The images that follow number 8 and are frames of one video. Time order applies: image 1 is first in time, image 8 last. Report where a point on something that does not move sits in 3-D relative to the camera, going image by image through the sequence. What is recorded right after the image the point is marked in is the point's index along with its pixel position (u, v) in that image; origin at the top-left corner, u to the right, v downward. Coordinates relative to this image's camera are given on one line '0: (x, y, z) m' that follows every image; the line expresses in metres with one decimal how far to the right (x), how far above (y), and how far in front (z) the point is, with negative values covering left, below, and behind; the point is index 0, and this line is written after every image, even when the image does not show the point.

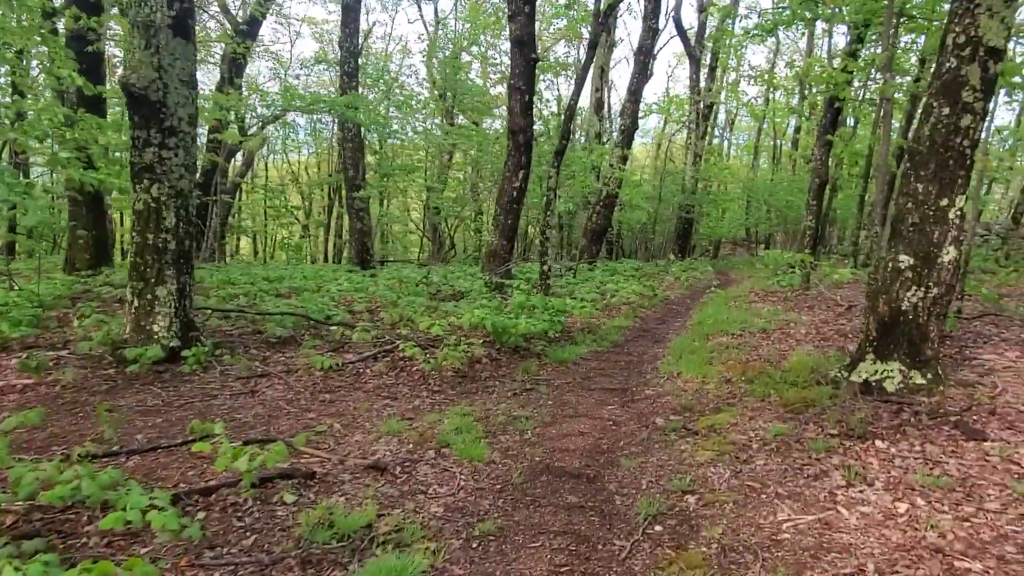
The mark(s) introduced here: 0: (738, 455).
0: (+1.6, -1.2, +5.1) m
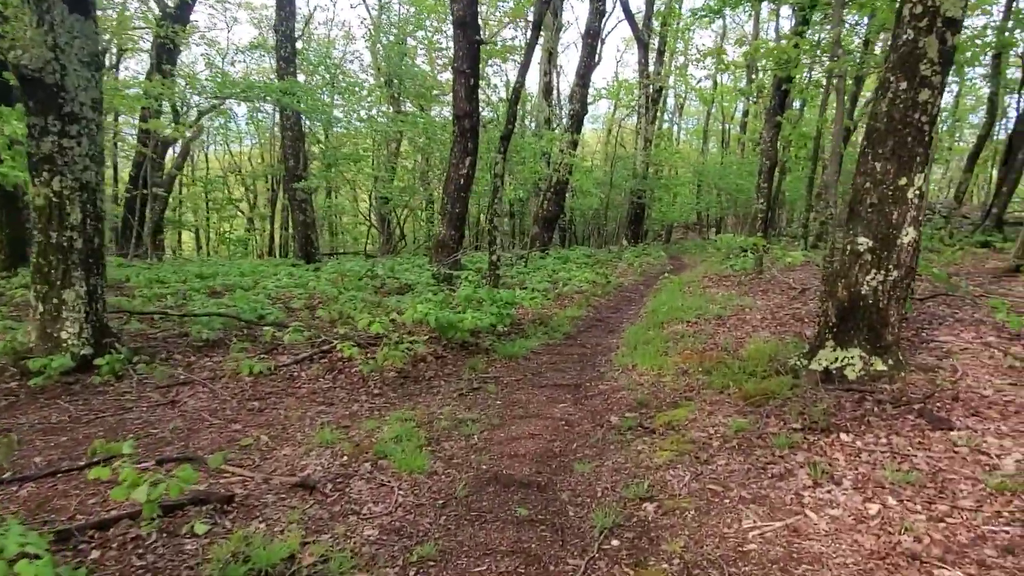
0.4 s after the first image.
0: (+1.2, -1.1, +4.7) m
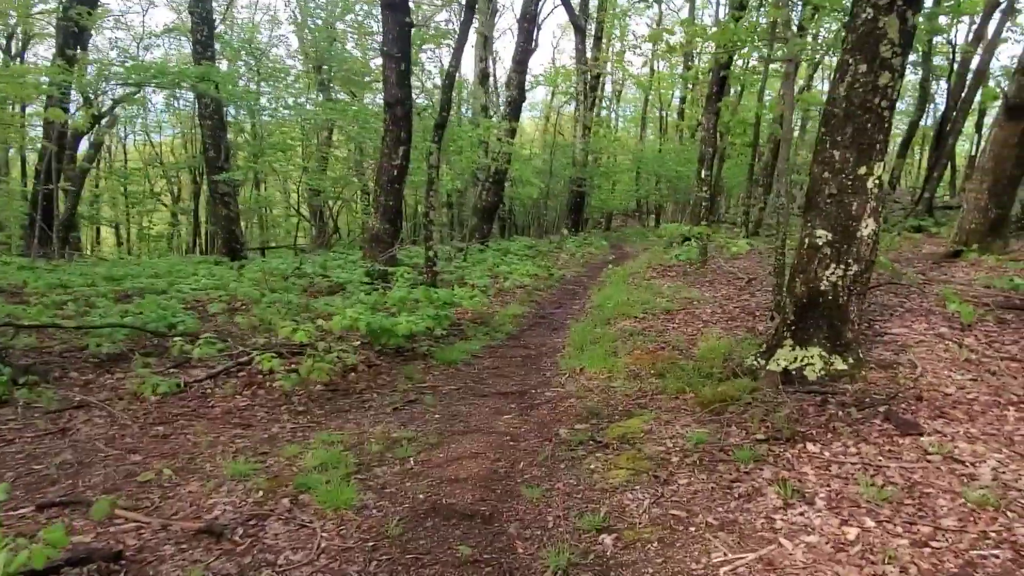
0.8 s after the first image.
0: (+0.9, -1.1, +4.3) m
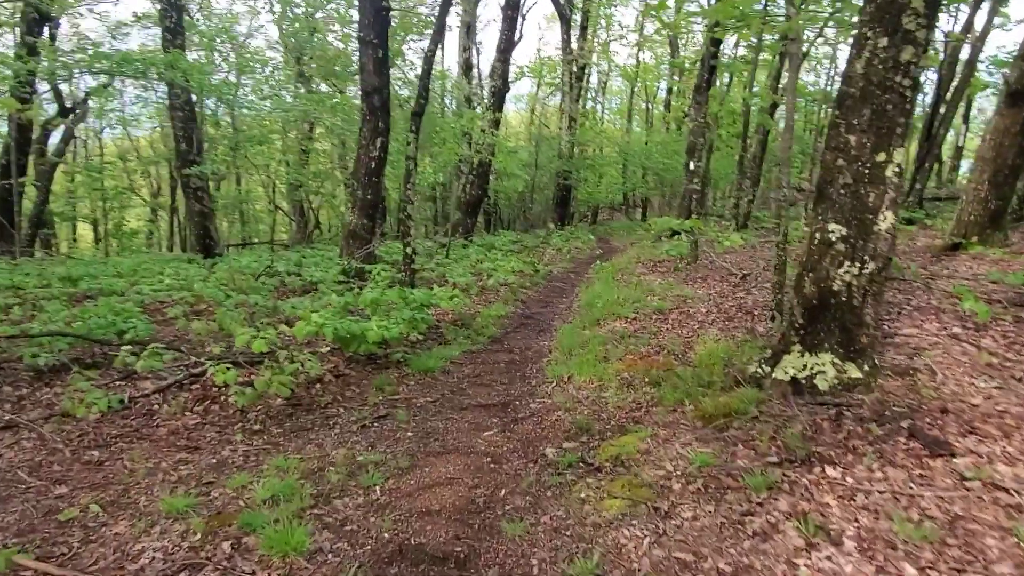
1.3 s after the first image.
0: (+0.8, -1.1, +3.8) m
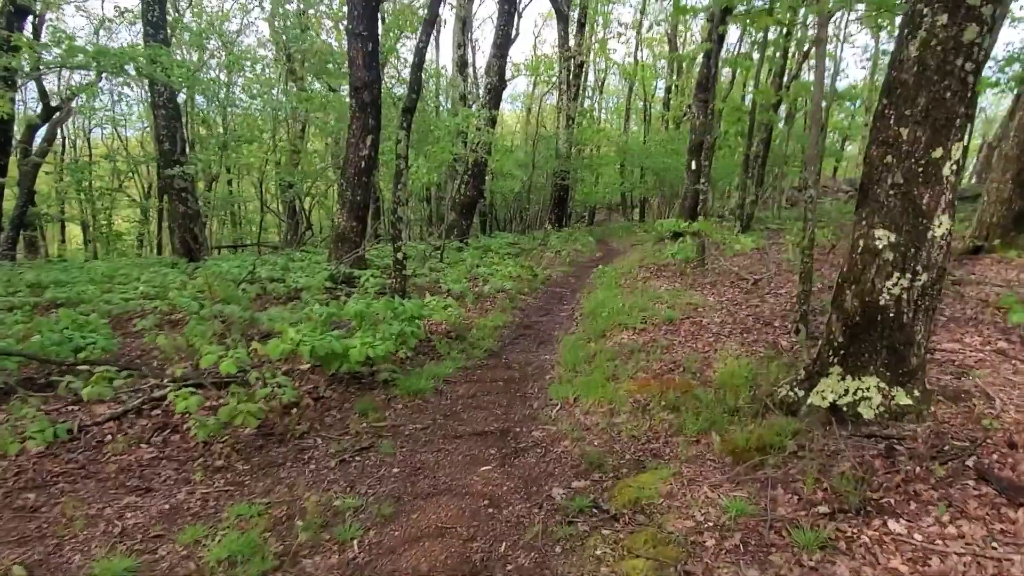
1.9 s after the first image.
0: (+0.8, -1.2, +3.2) m
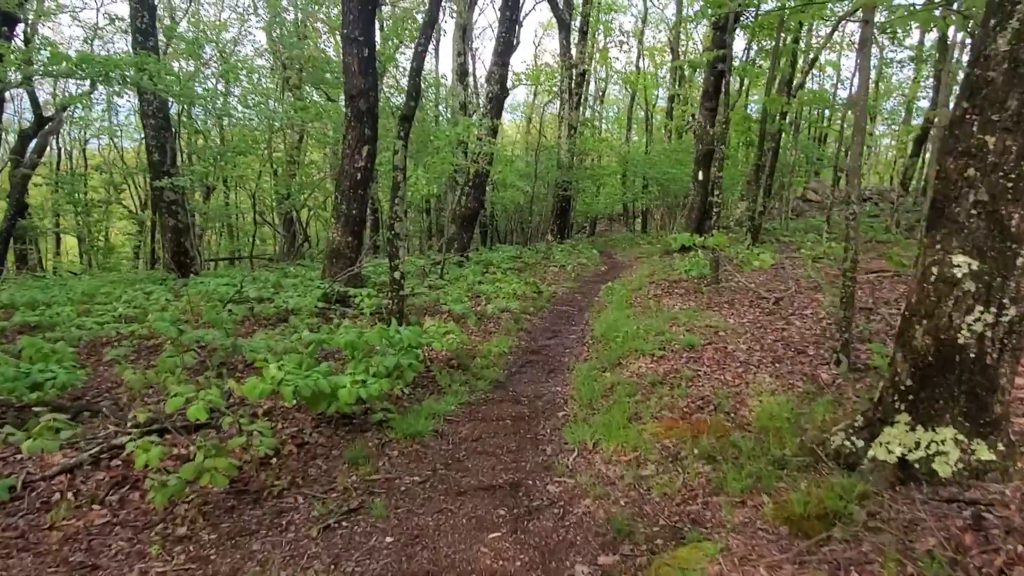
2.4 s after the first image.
0: (+0.8, -1.4, +2.5) m
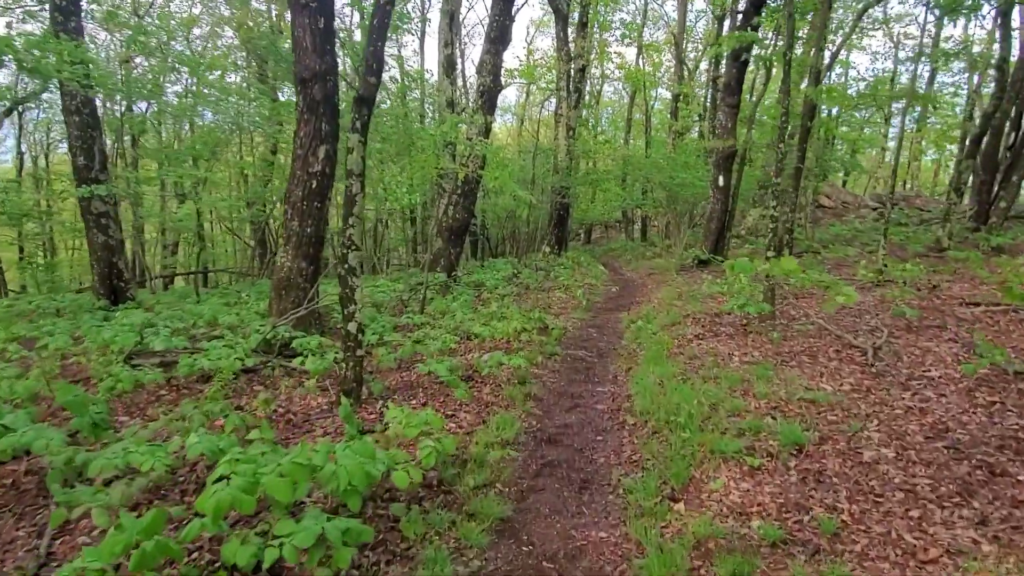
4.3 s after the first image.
0: (+1.0, -1.8, 0.0) m
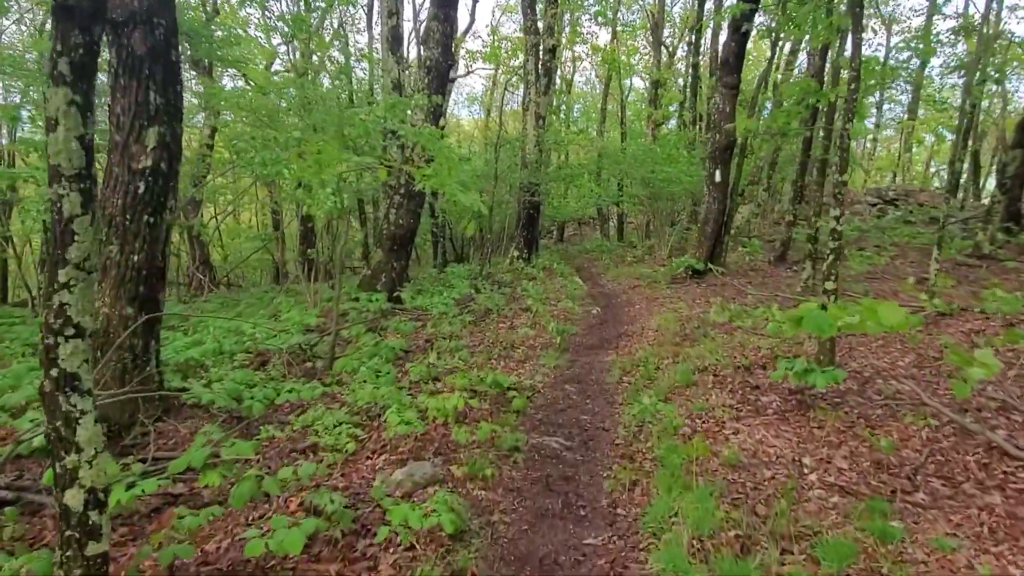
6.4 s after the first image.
0: (+0.8, -2.3, -3.0) m
